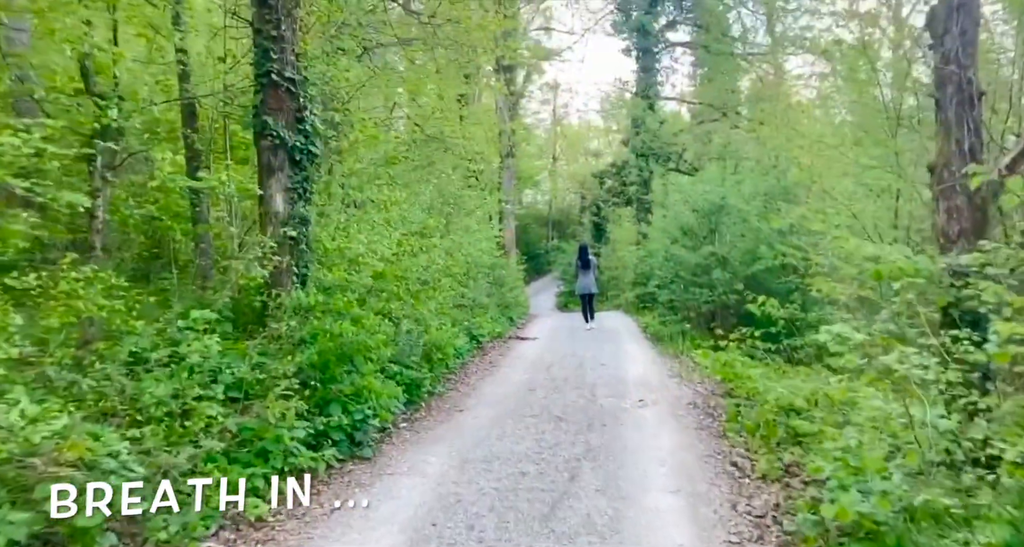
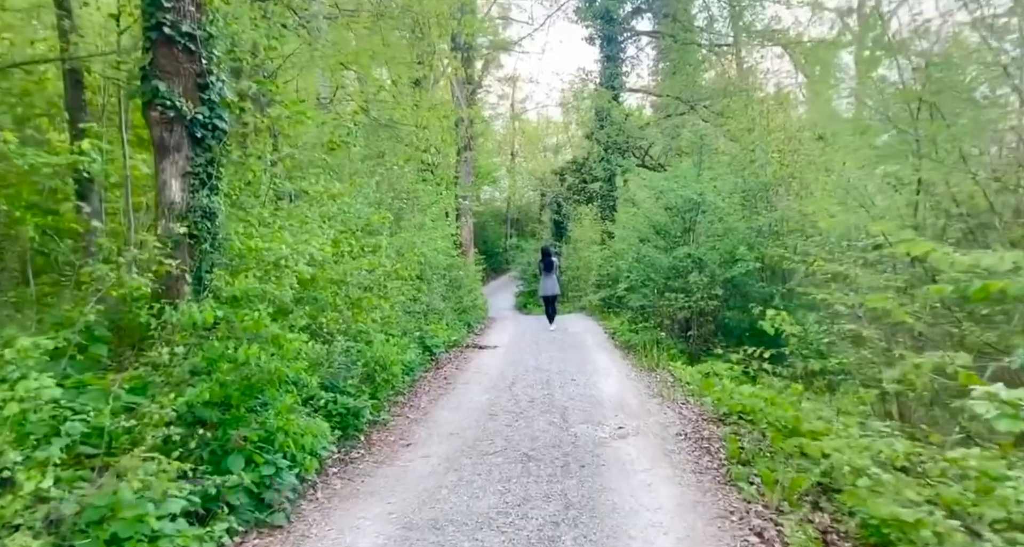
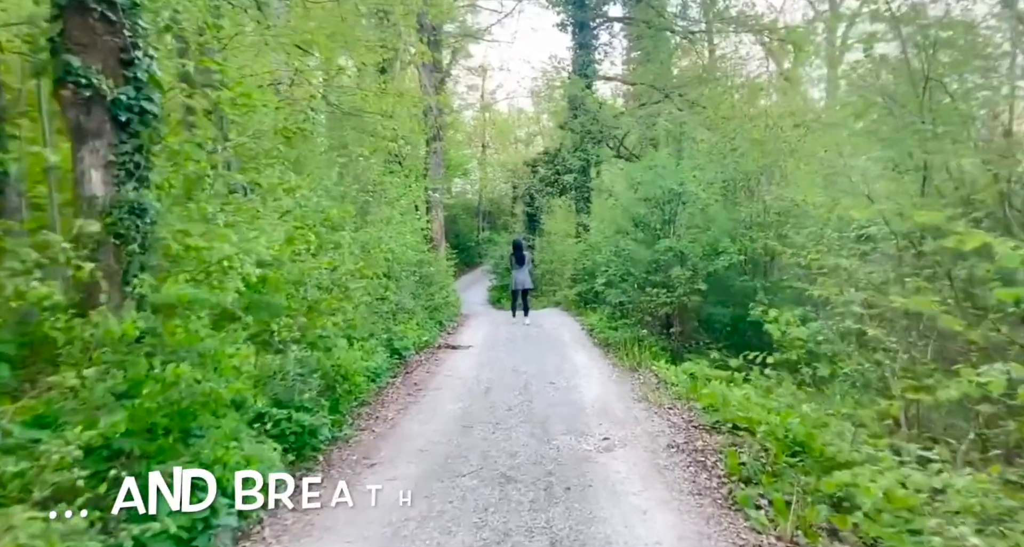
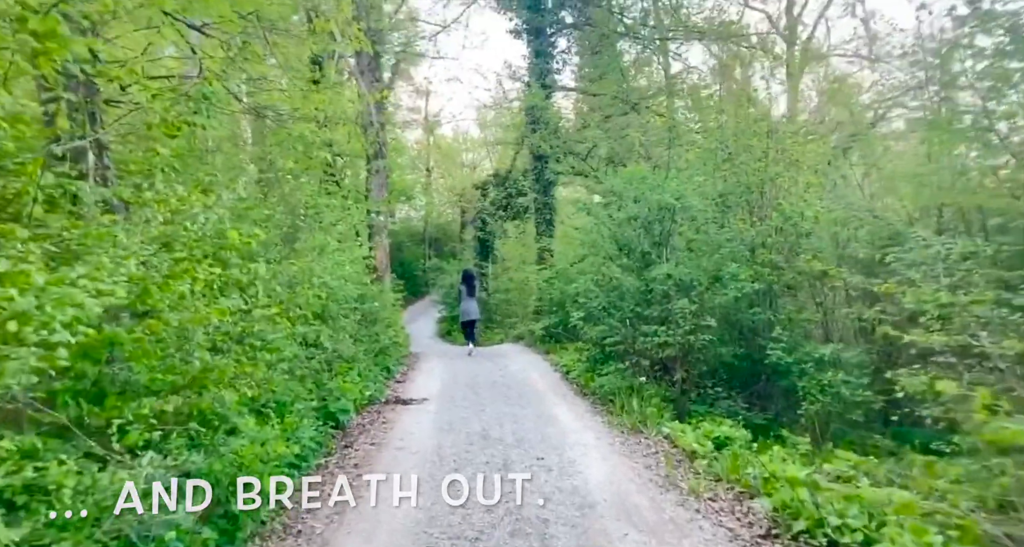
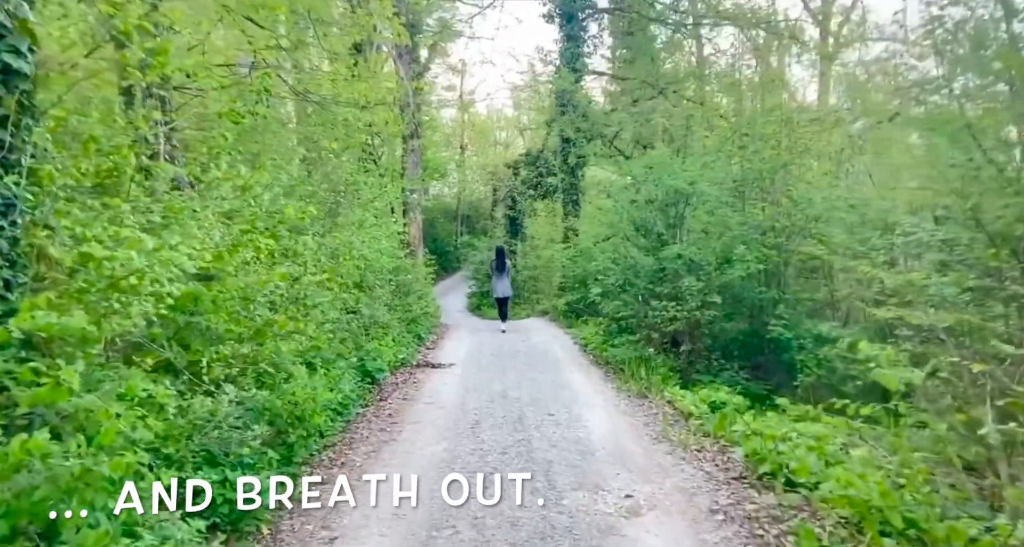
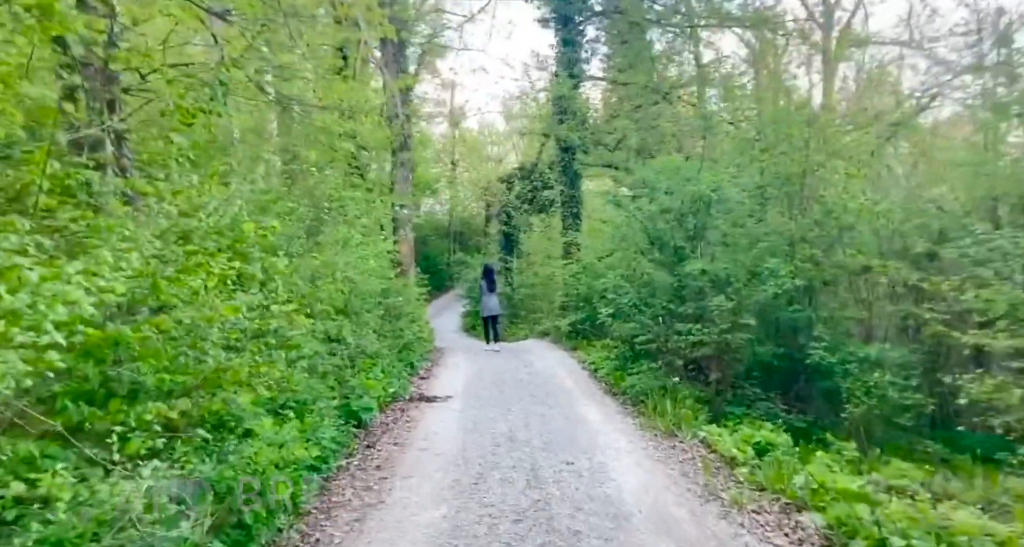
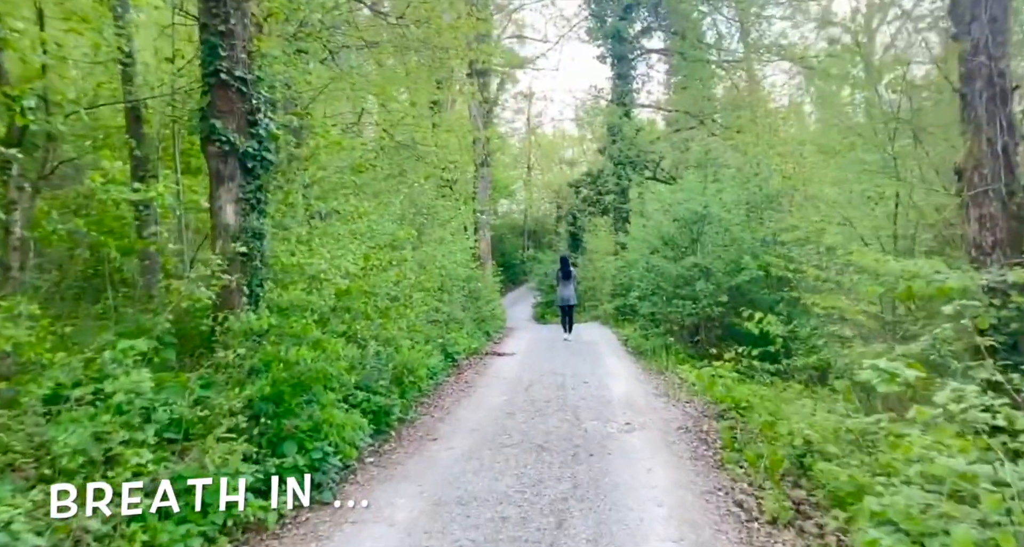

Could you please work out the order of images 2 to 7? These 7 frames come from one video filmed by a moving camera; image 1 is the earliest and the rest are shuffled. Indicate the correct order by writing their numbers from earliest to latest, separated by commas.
7, 2, 3, 5, 4, 6
